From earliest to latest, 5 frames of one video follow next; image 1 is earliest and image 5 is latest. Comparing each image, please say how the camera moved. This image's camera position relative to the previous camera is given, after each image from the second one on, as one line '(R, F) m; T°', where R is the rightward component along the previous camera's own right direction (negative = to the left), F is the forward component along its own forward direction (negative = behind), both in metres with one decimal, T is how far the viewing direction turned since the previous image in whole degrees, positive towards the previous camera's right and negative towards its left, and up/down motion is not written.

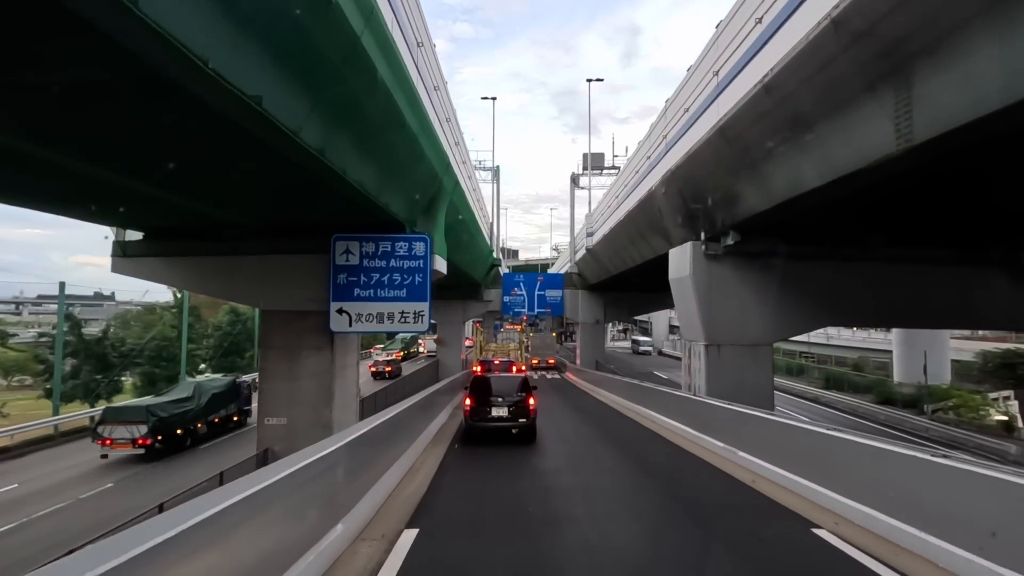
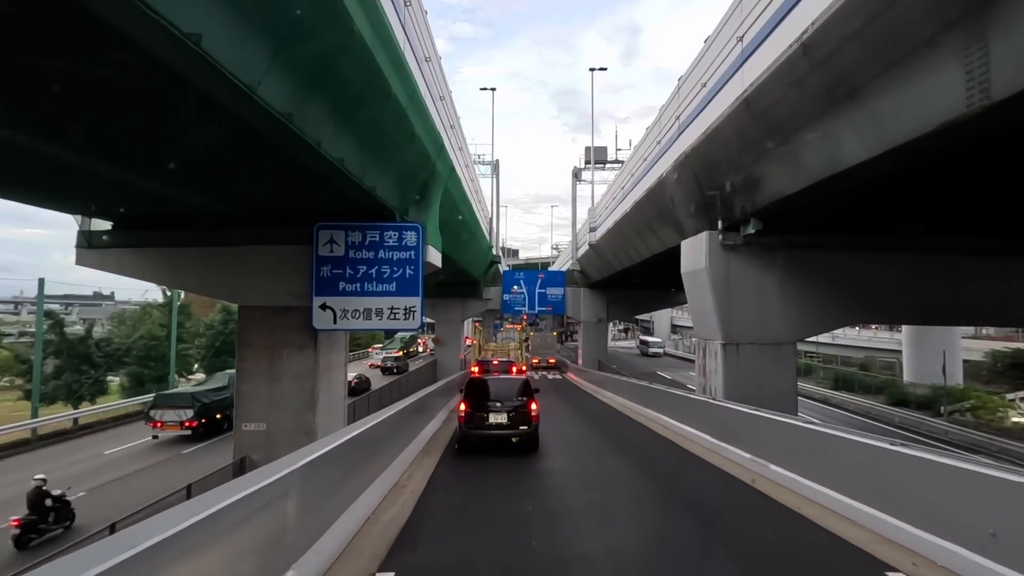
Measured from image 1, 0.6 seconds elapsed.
(0.0, +1.1) m; 0°
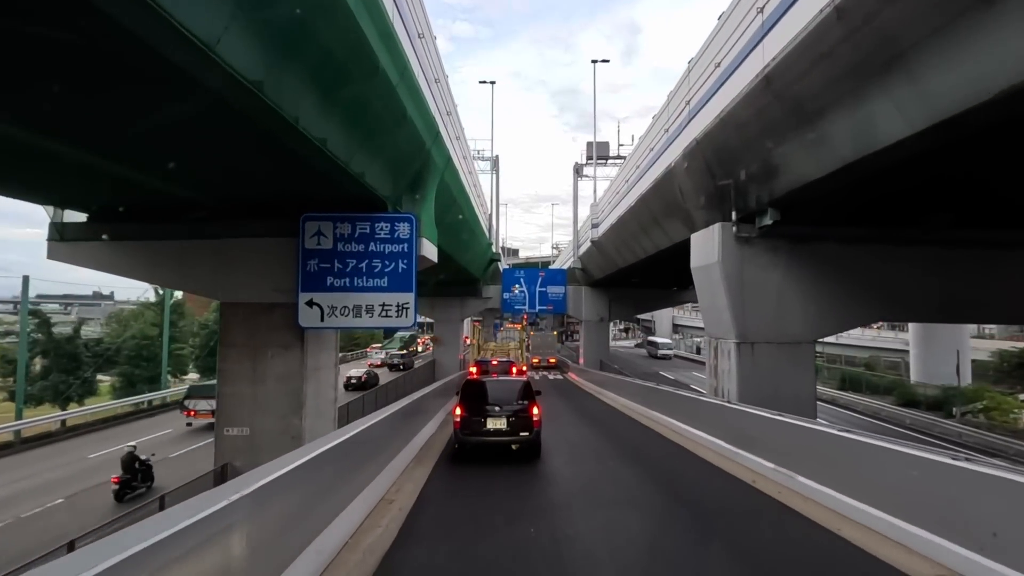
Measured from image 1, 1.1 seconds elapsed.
(0.0, +0.8) m; 0°
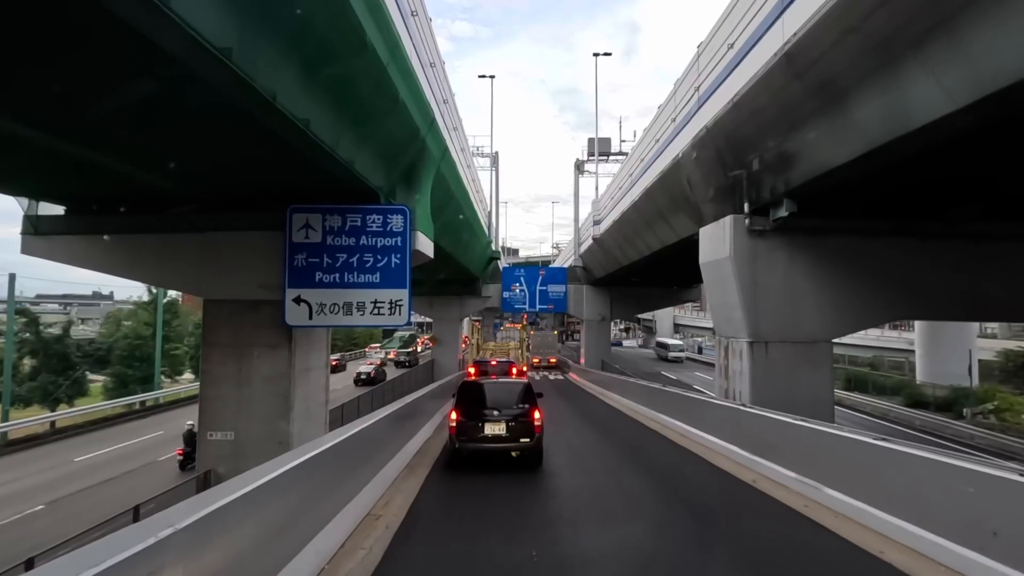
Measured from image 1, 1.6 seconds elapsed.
(0.0, +0.6) m; 0°
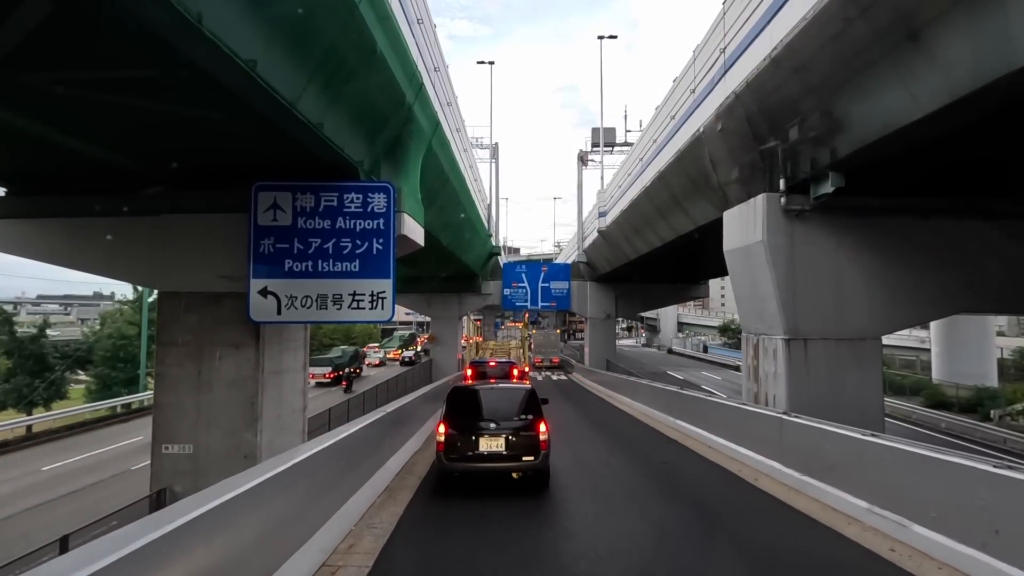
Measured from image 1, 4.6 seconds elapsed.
(0.0, +1.4) m; 0°
